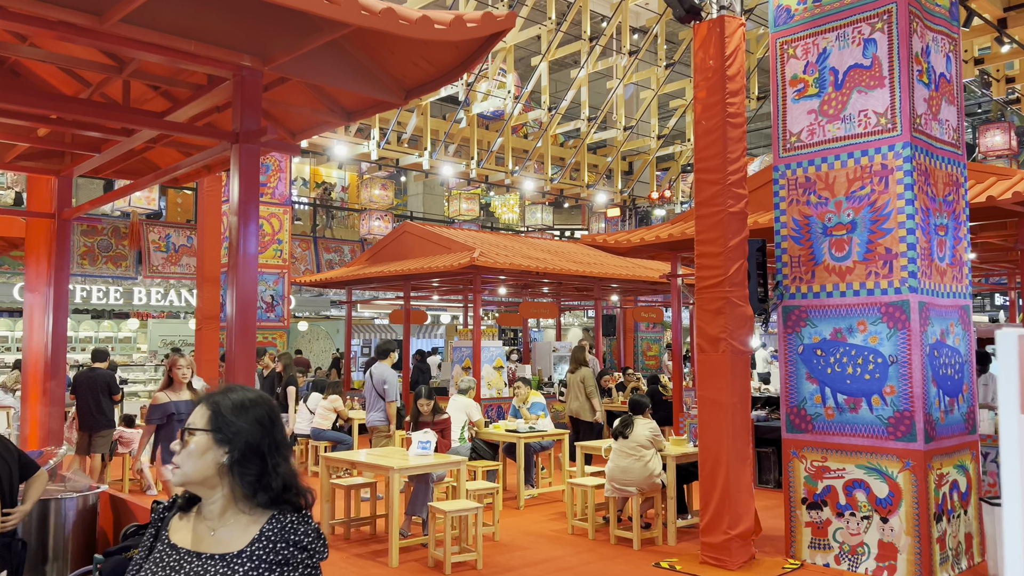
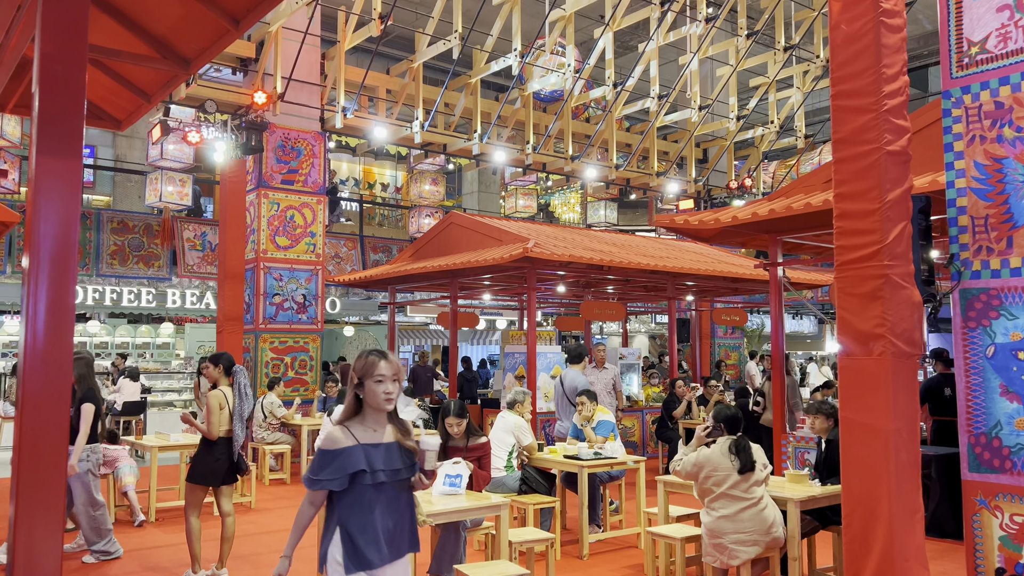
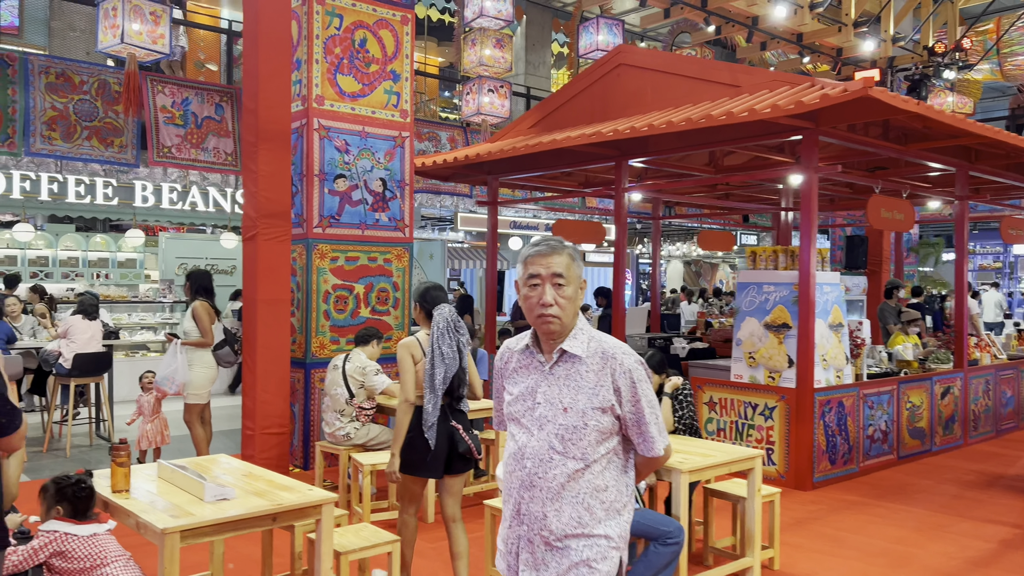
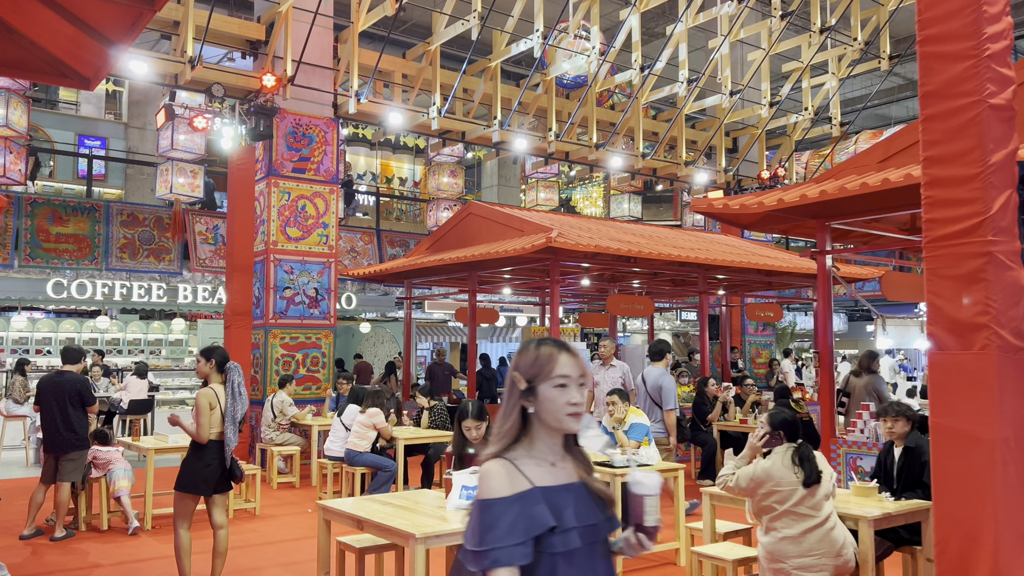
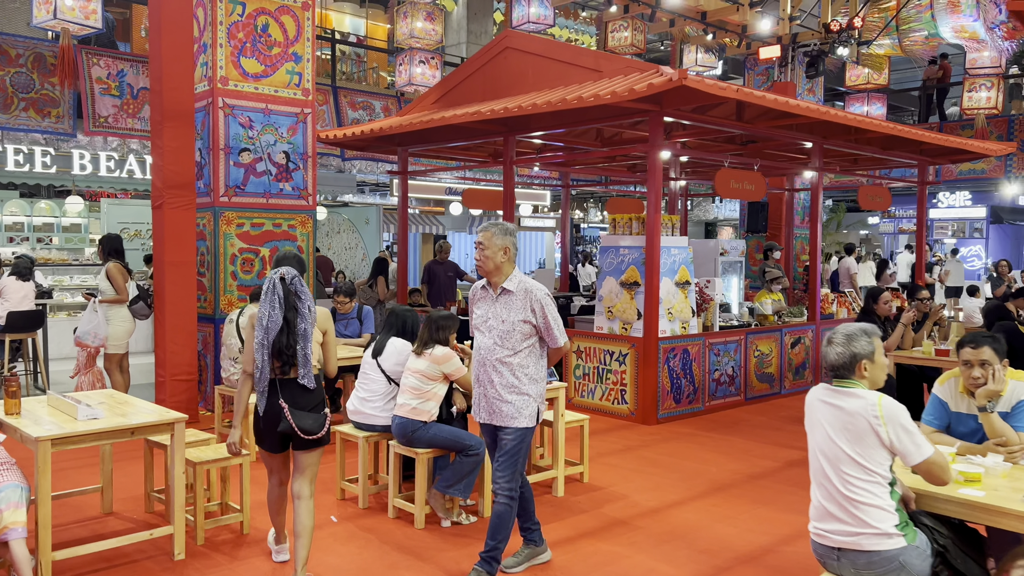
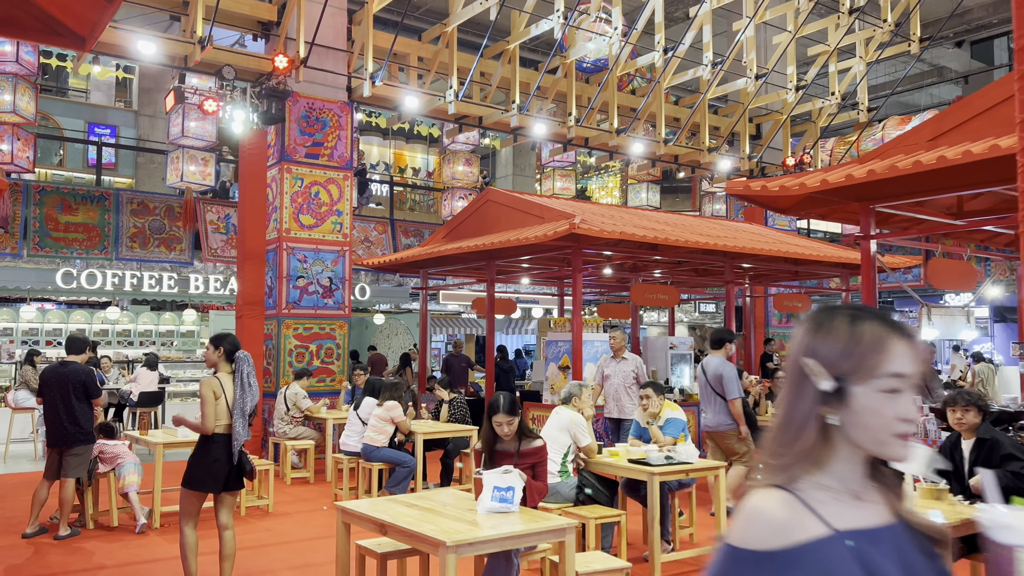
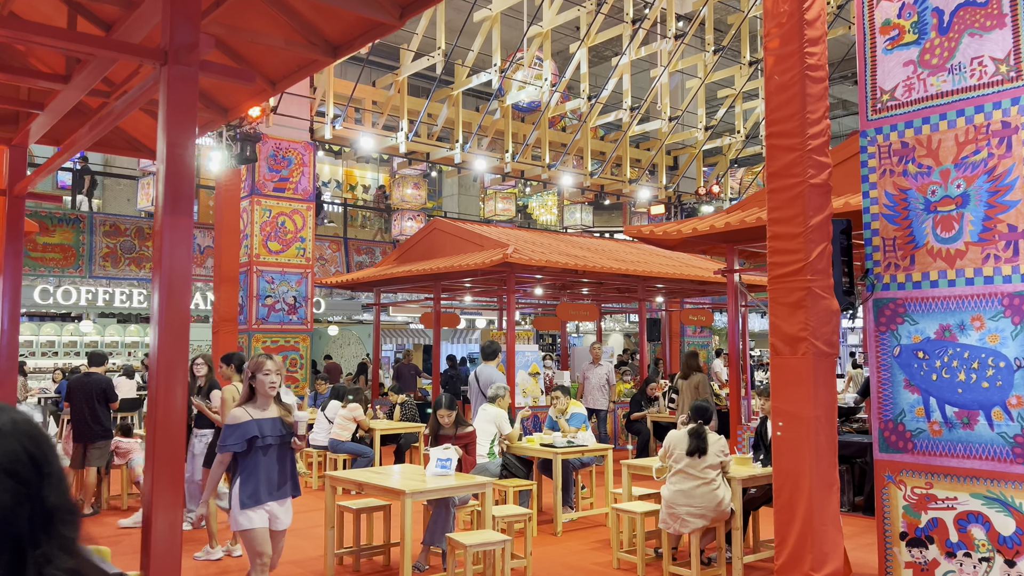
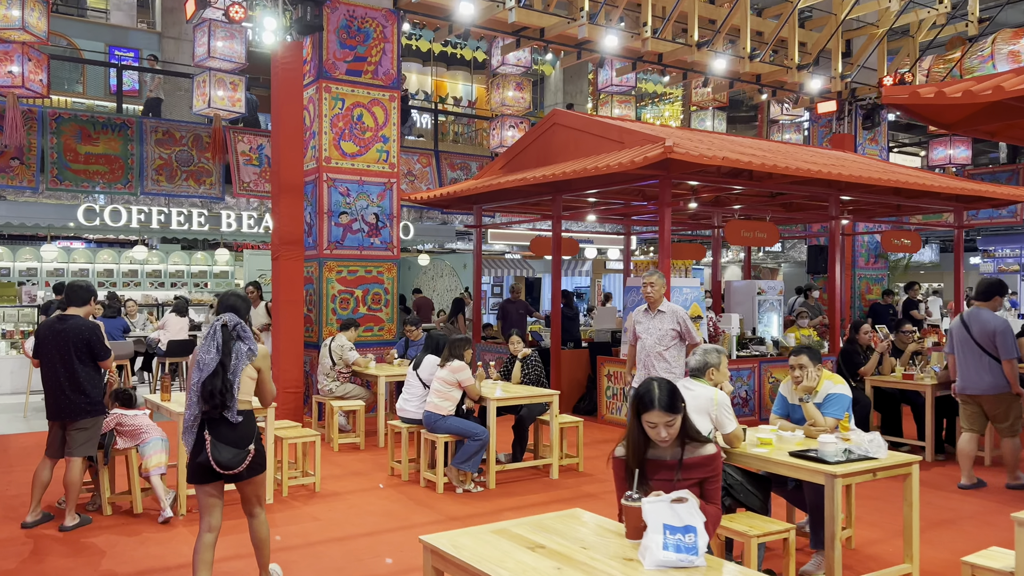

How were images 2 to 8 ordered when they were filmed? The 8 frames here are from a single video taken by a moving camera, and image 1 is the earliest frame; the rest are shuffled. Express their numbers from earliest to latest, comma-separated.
7, 2, 4, 6, 8, 5, 3
